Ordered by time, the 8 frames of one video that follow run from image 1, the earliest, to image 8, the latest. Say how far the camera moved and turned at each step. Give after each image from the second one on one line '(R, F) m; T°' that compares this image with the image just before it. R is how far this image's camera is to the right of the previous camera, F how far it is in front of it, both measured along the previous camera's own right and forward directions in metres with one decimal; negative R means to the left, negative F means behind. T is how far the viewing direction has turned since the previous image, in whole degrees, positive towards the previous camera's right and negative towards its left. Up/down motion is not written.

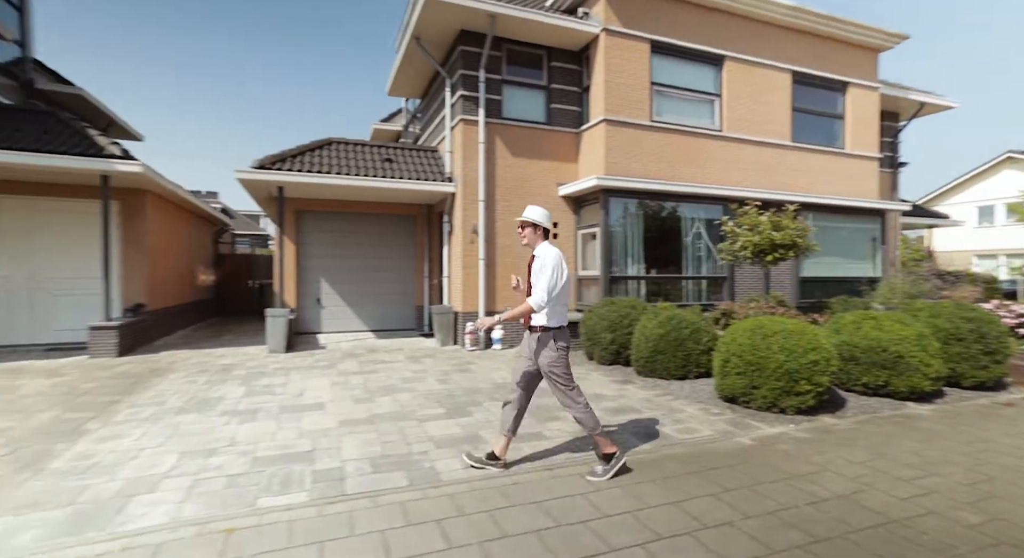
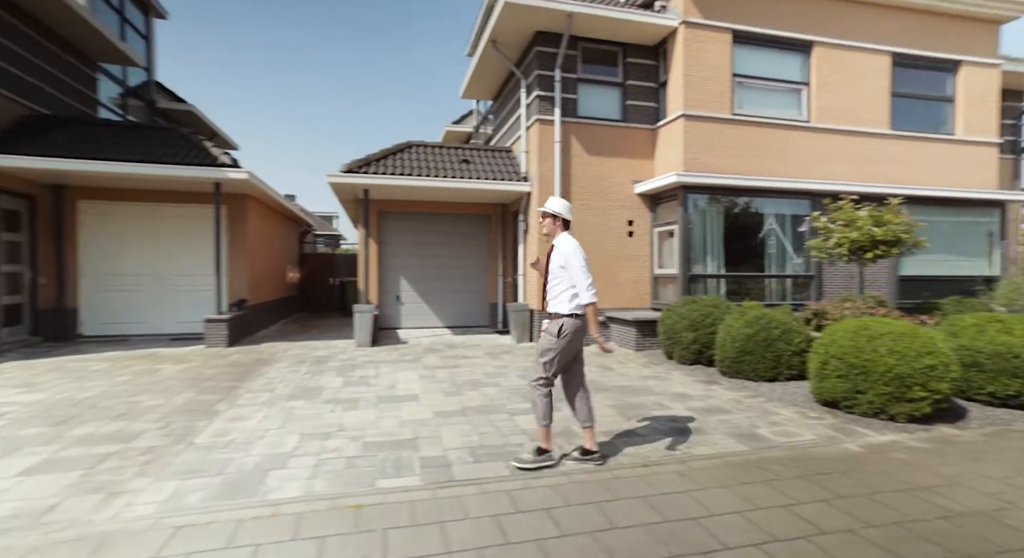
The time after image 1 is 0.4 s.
(-0.2, -0.1) m; -7°
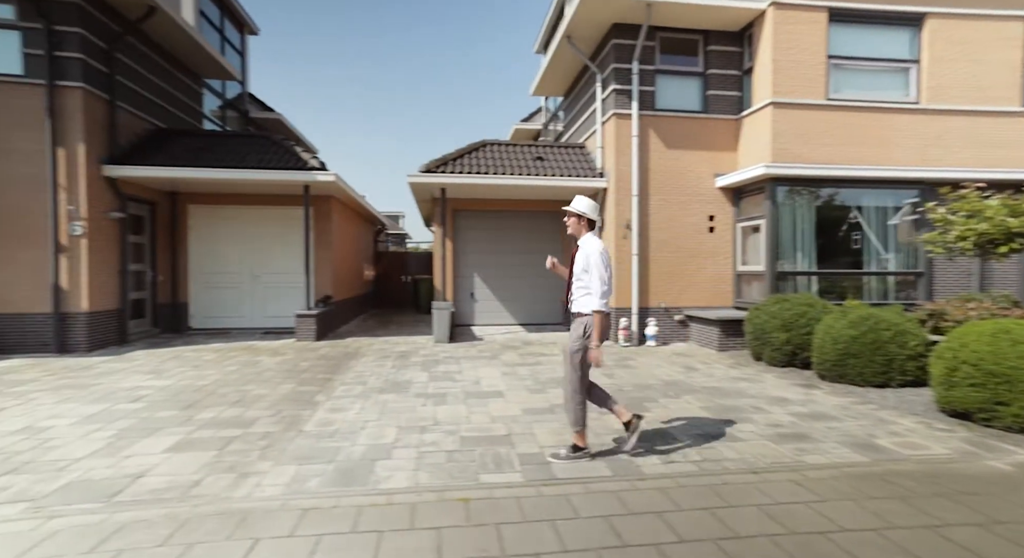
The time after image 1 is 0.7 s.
(-0.2, 0.0) m; -7°
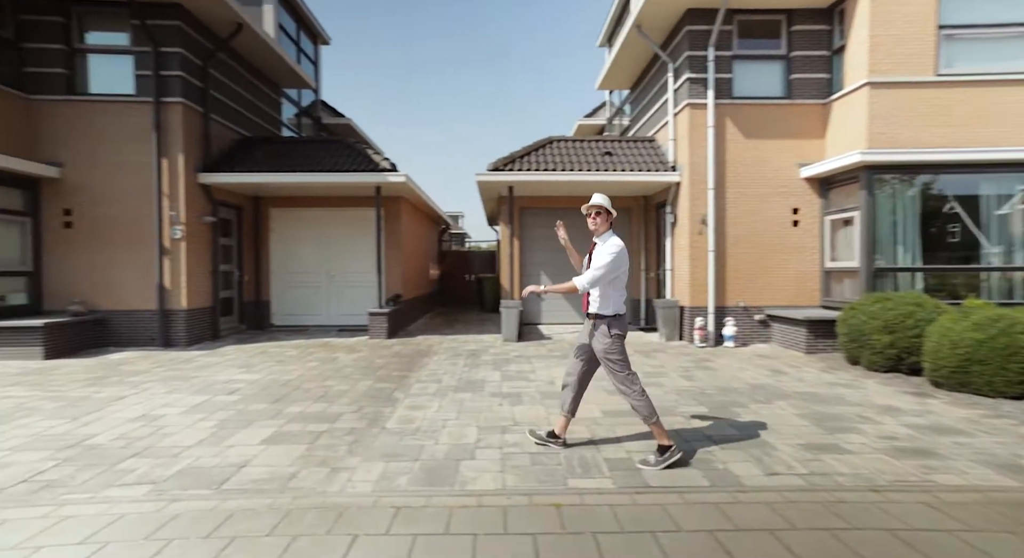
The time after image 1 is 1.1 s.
(-0.1, +0.1) m; -6°
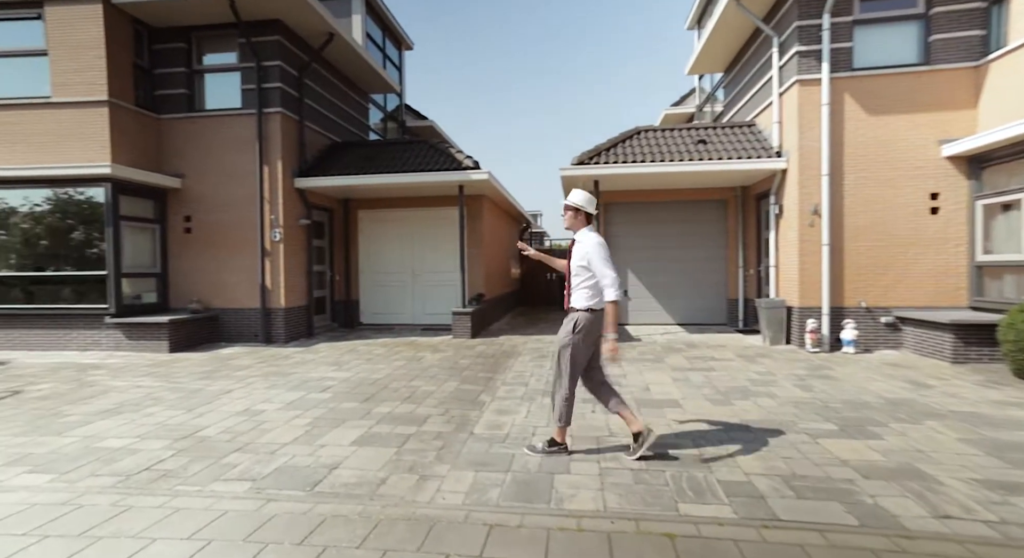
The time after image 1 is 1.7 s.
(-0.1, +0.2) m; -9°
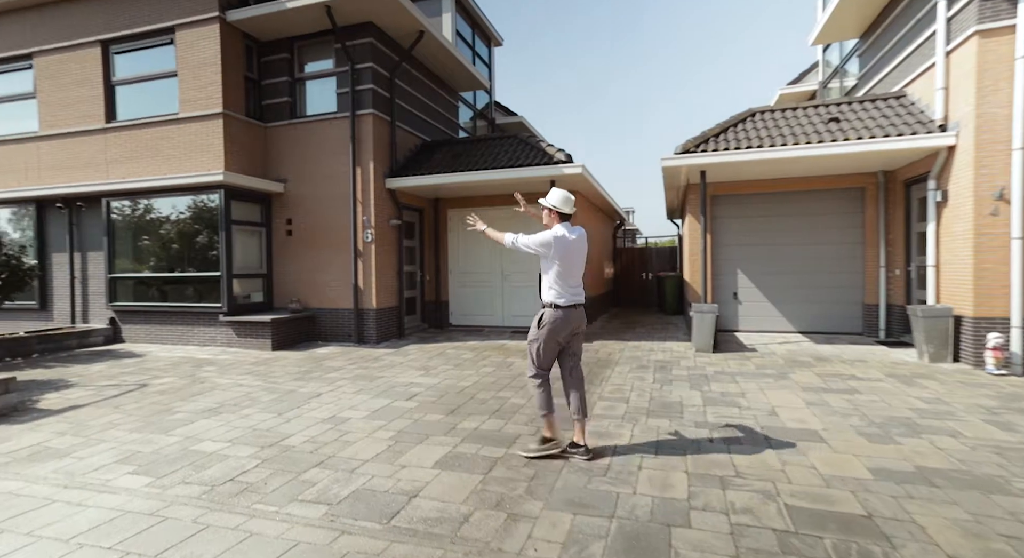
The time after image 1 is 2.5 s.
(-0.1, +0.5) m; -10°
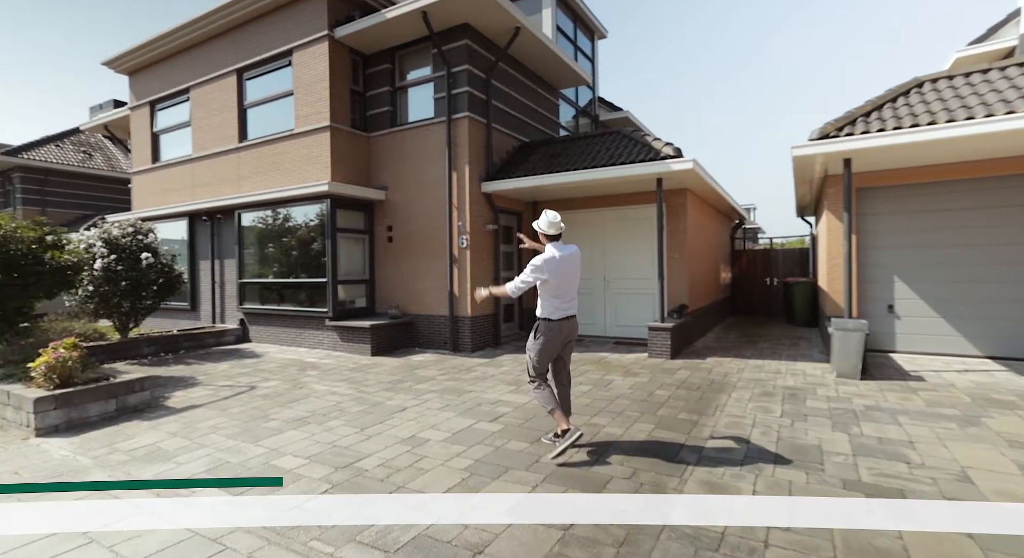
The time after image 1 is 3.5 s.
(+0.1, +0.6) m; -12°
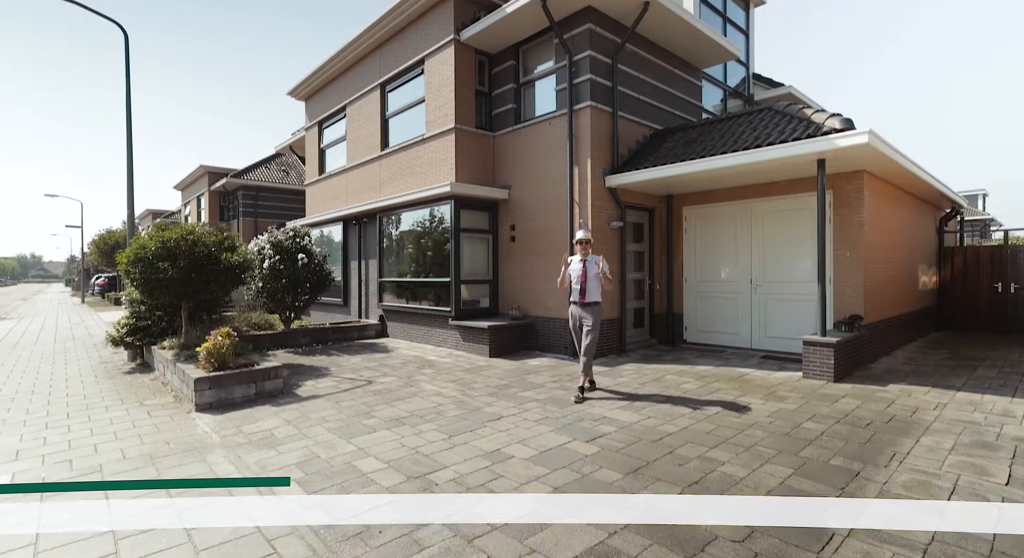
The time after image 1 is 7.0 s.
(+0.4, +0.7) m; -16°
